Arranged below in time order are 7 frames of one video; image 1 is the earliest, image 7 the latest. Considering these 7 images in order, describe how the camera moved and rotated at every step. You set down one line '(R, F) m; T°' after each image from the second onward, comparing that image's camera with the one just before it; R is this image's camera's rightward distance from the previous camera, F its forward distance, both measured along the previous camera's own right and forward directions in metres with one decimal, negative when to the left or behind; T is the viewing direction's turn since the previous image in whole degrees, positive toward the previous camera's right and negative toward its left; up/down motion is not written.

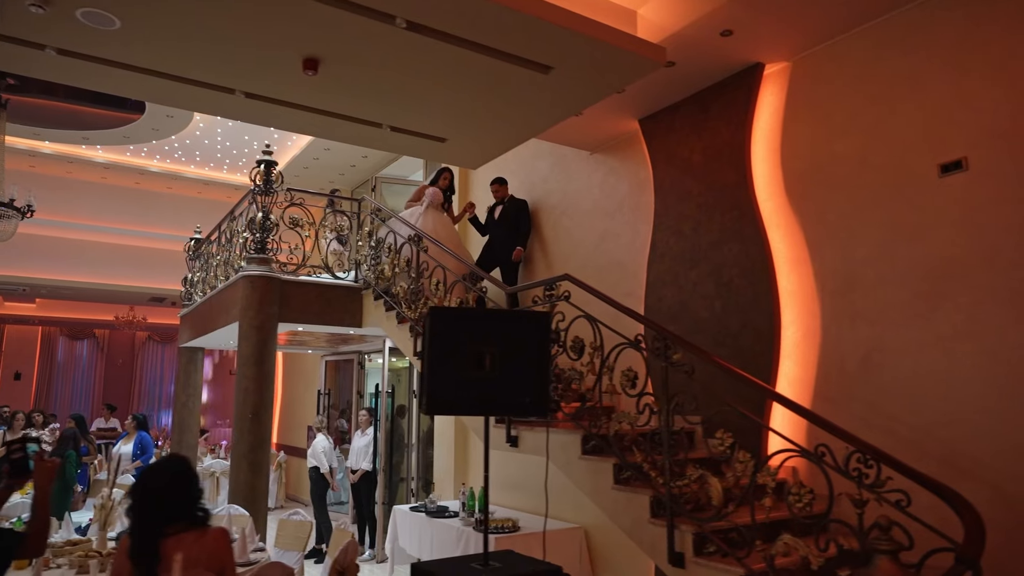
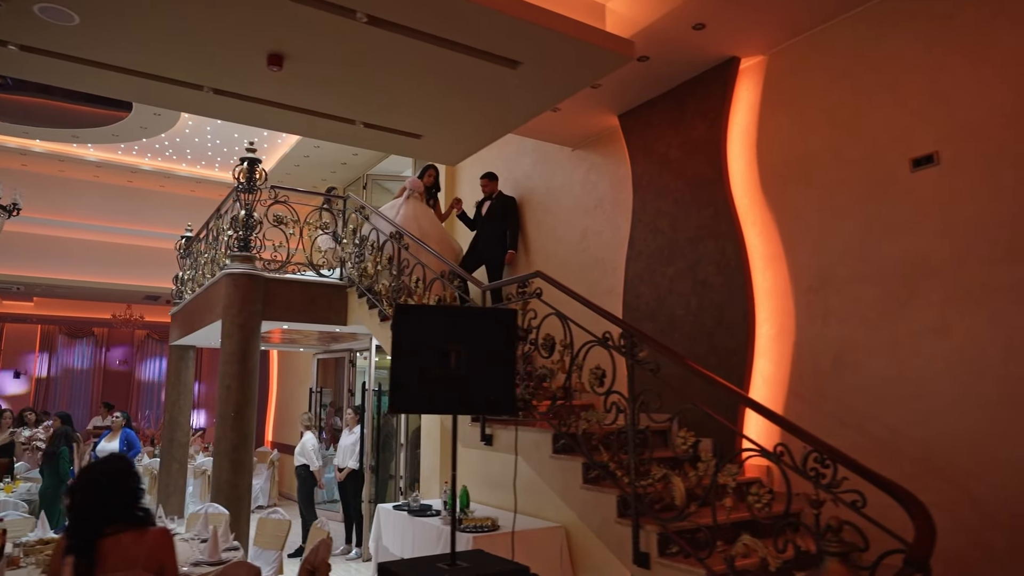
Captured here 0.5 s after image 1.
(+0.2, 0.0) m; 0°
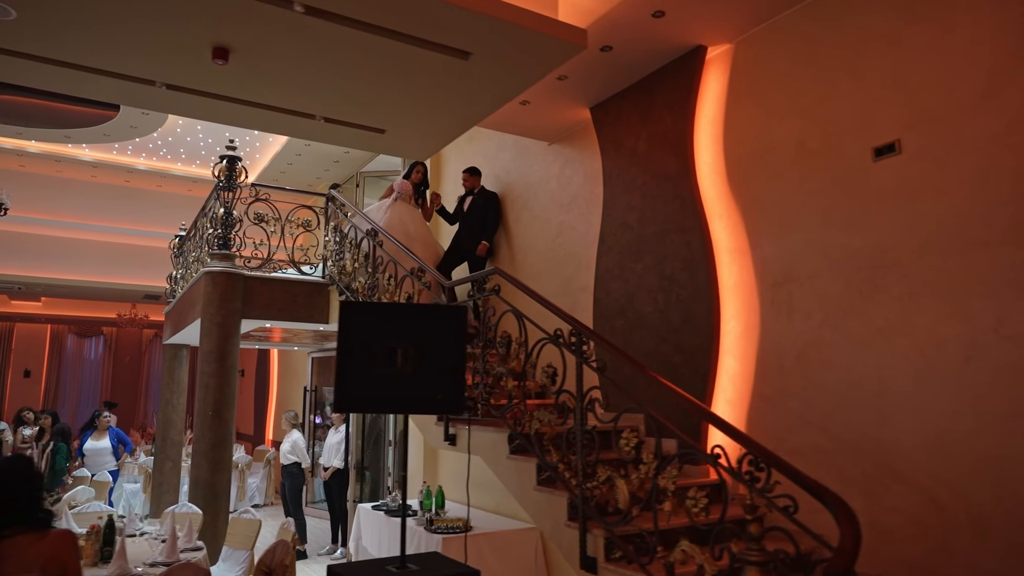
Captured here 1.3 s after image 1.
(+0.4, +0.1) m; -1°
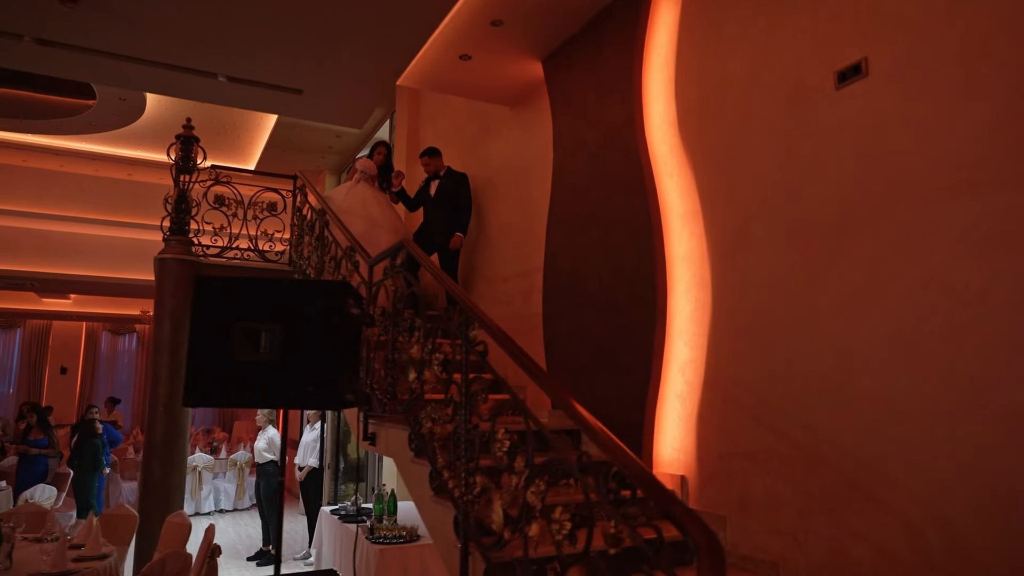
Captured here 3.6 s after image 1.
(+0.8, +0.7) m; -5°
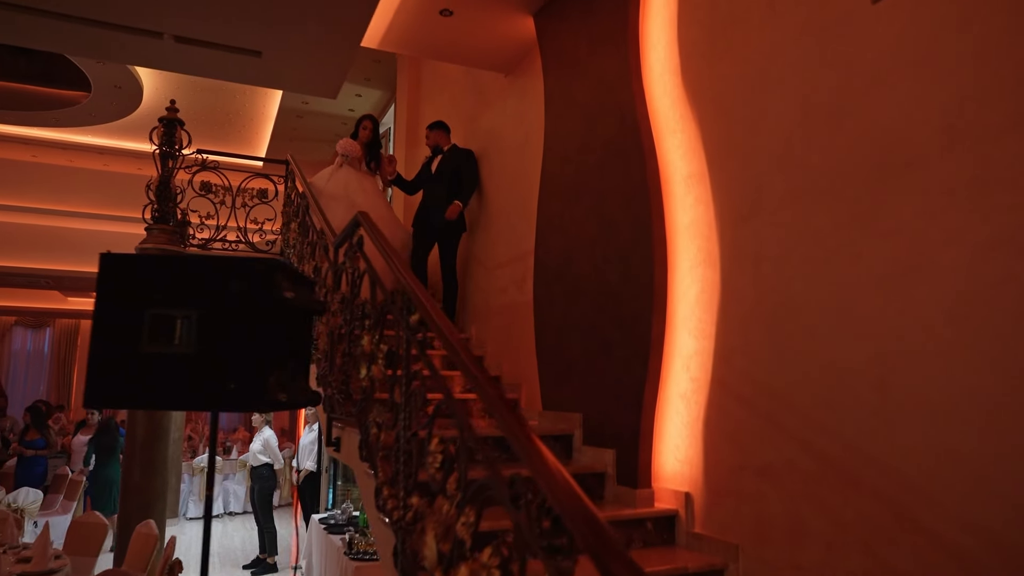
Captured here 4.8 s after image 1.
(+0.3, +0.6) m; -3°
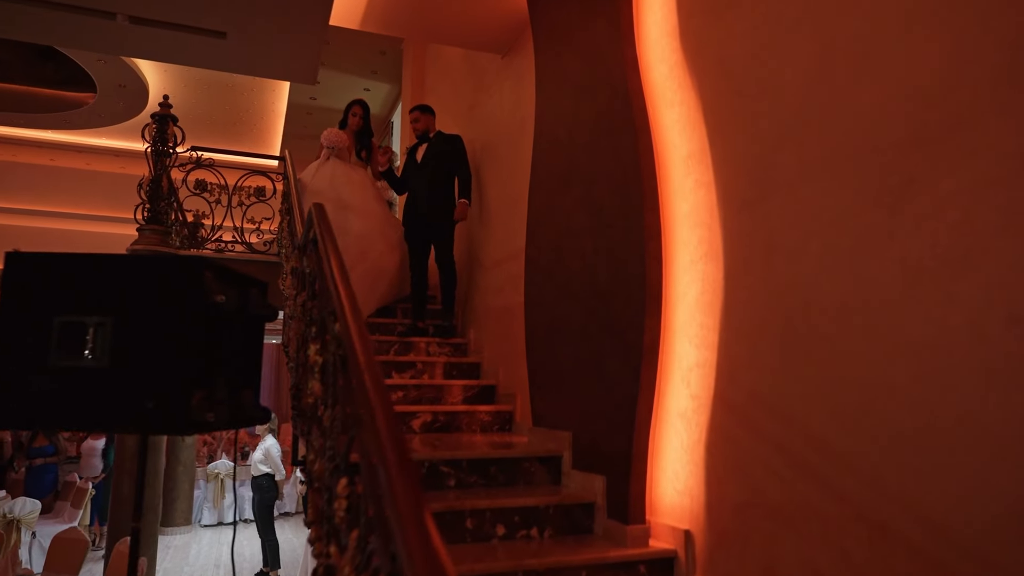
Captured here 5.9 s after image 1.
(+0.3, +0.4) m; -3°
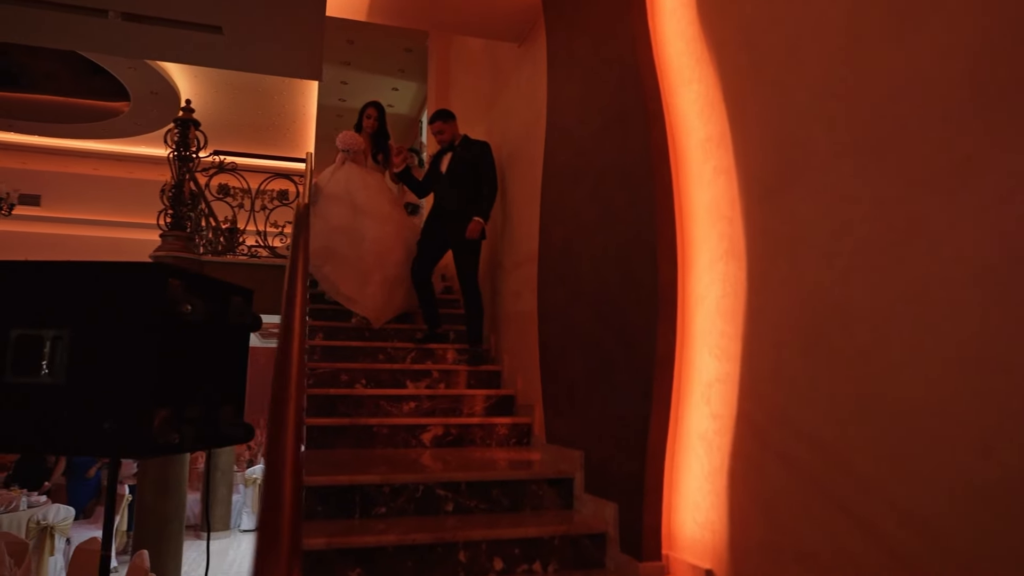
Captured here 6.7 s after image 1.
(+0.2, +0.3) m; -4°
